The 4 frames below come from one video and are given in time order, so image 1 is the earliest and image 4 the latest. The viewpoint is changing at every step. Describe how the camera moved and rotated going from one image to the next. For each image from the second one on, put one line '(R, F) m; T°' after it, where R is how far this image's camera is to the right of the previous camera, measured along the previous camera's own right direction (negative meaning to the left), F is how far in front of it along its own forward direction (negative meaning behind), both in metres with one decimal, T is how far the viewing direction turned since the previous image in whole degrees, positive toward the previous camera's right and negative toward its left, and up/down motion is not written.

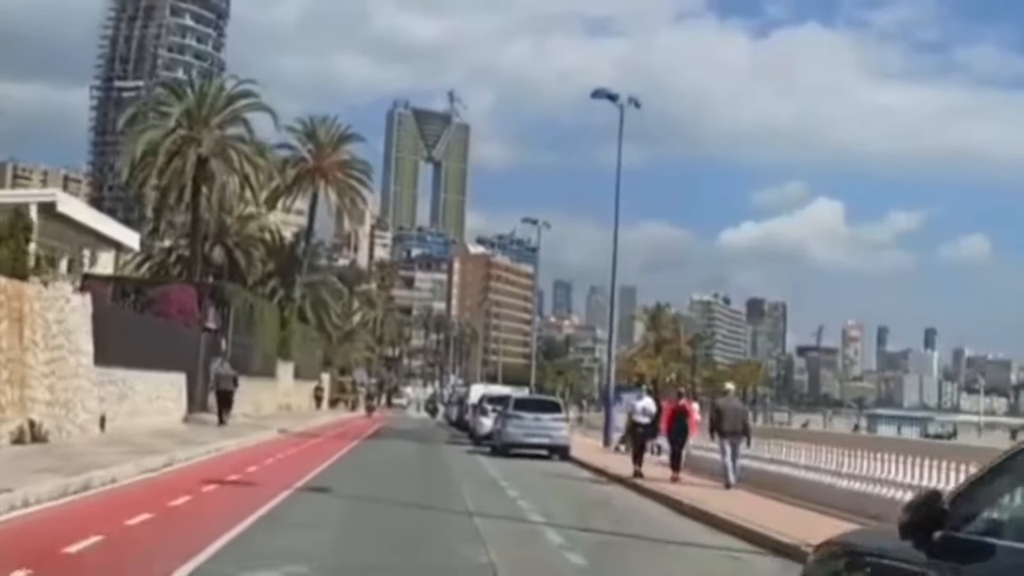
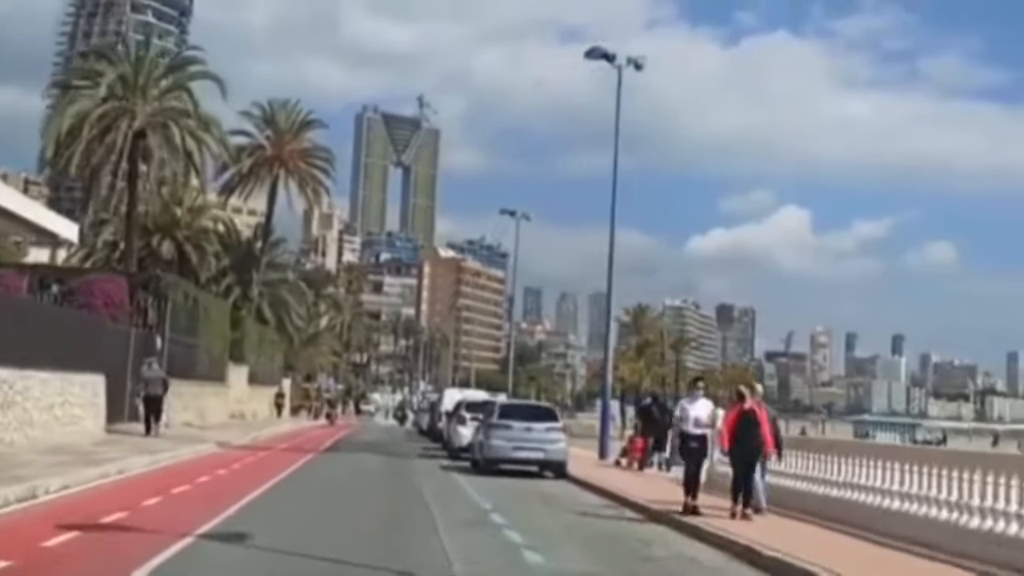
(-0.2, +4.9) m; +1°
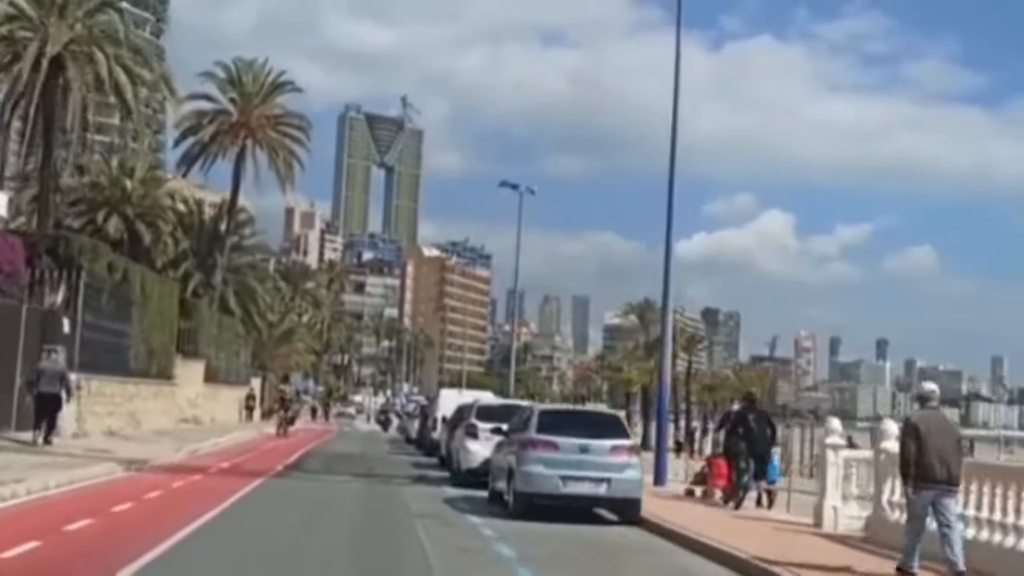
(-0.6, +7.8) m; +1°
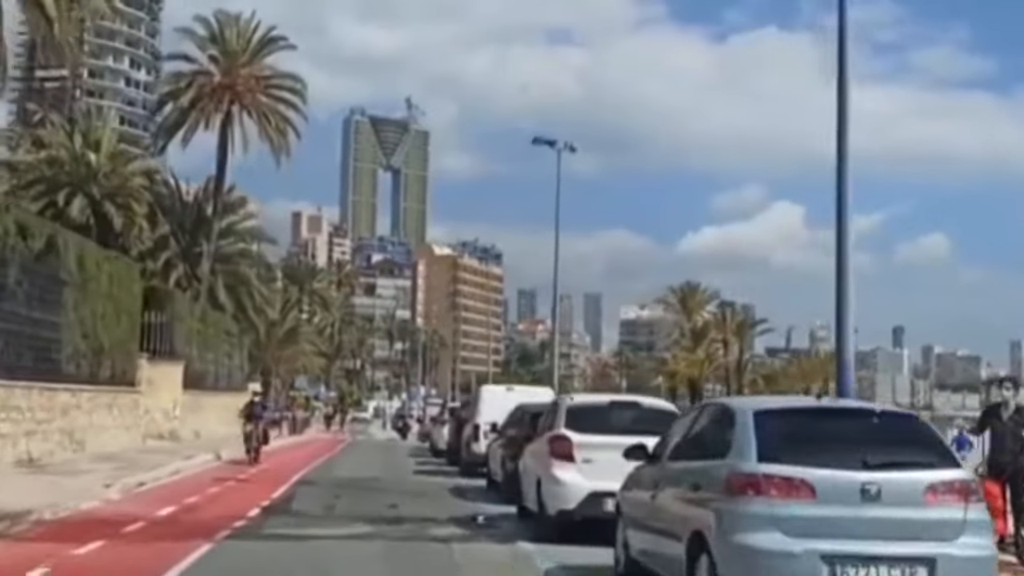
(-0.8, +7.8) m; 0°
